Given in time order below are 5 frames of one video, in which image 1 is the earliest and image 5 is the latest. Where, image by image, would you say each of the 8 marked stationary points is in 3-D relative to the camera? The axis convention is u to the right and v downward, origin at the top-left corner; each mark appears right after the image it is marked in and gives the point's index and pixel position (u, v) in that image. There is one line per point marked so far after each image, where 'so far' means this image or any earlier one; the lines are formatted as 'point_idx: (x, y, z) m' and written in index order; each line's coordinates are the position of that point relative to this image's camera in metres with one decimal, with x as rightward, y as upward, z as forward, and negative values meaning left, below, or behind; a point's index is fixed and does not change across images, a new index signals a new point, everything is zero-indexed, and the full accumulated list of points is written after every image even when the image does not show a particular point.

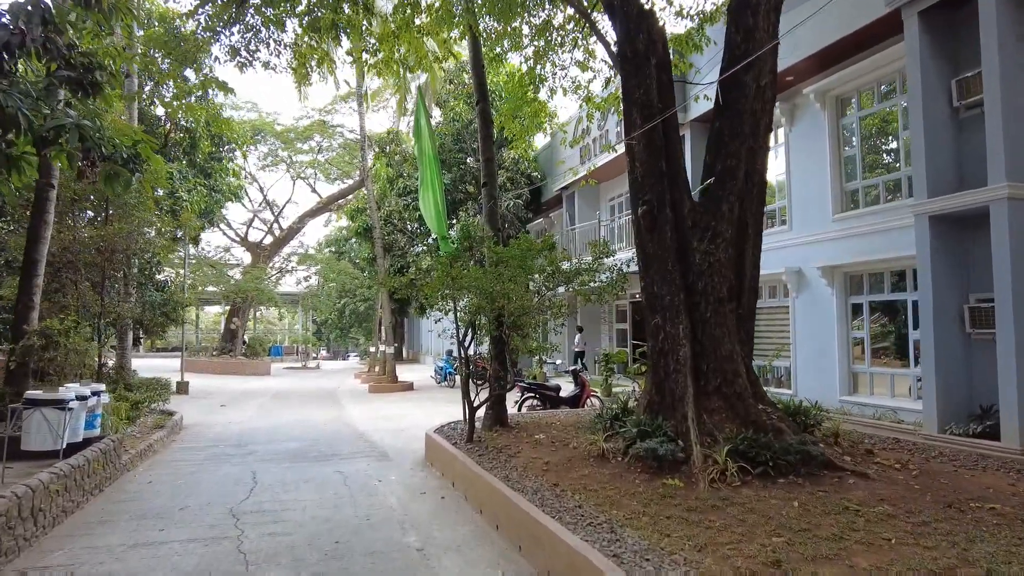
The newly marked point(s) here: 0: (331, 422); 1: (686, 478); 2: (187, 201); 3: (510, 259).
0: (-3.1, -2.3, +11.4) m
1: (+1.4, -1.5, +5.3) m
2: (-7.7, +2.1, +15.6) m
3: (0.0, +0.3, +7.2) m
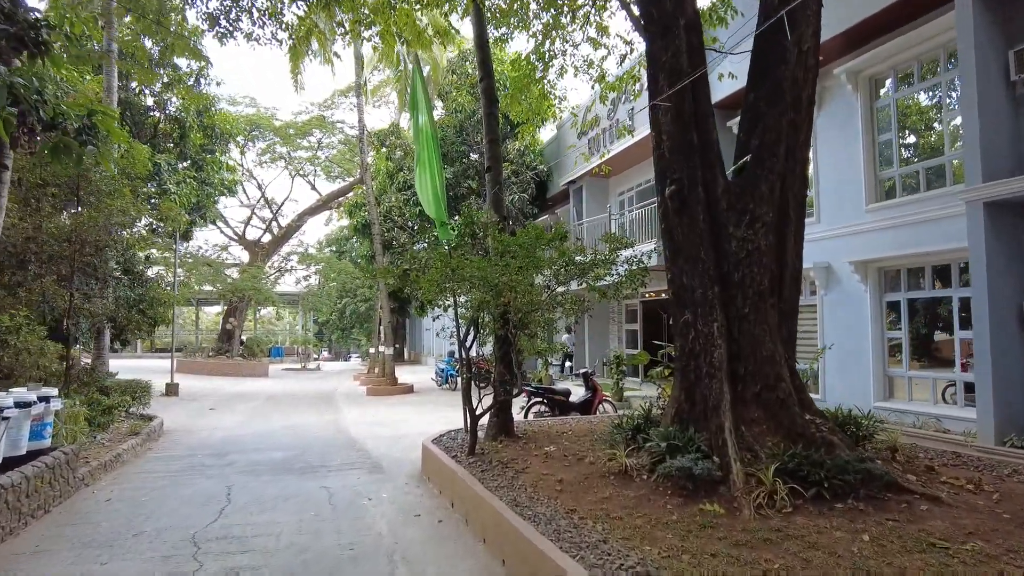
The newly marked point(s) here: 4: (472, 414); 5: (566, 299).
0: (-3.0, -2.2, +10.6) m
1: (+1.5, -1.4, +4.5) m
2: (-7.6, +2.1, +14.8) m
3: (0.0, +0.4, +6.5) m
4: (-0.4, -1.2, +6.2) m
5: (+0.6, -0.1, +6.8) m
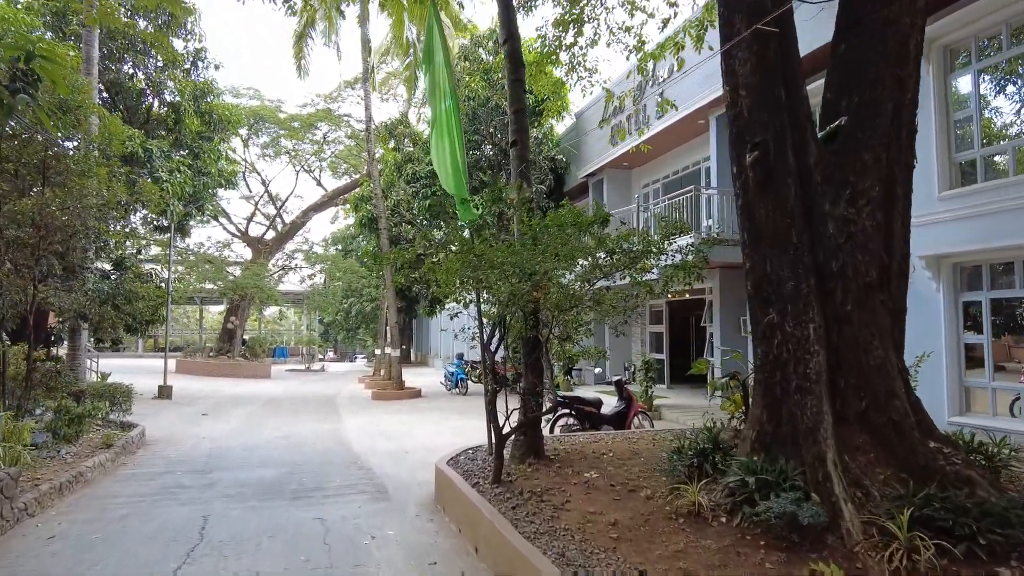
0: (-2.7, -2.2, +9.5) m
1: (+1.7, -1.4, +3.4) m
2: (-7.2, +2.2, +13.8) m
3: (+0.3, +0.4, +5.4) m
4: (-0.1, -1.1, +5.1) m
5: (+0.8, -0.1, +5.7) m
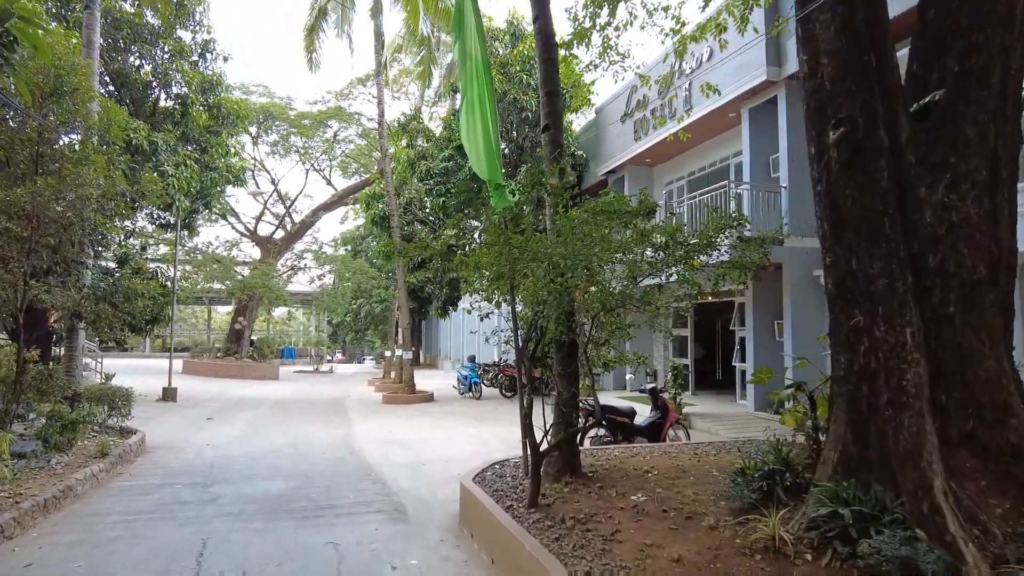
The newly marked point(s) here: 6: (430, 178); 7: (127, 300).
0: (-2.4, -2.2, +9.0) m
1: (+1.9, -1.4, +2.7) m
2: (-6.8, +2.3, +13.3) m
3: (+0.6, +0.5, +4.8) m
4: (+0.2, -1.1, +4.5) m
5: (+1.1, -0.1, +5.1) m
6: (-2.1, +2.8, +17.0) m
7: (-5.3, -0.2, +9.1) m
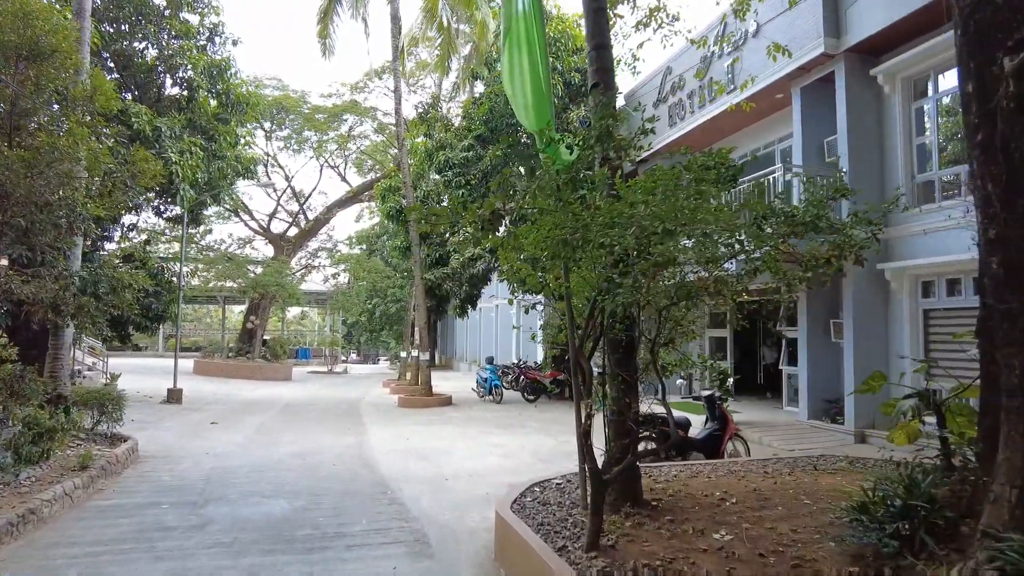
0: (-2.0, -2.1, +8.1) m
1: (+2.2, -1.3, +1.8) m
2: (-6.3, +2.3, +12.5) m
3: (+0.9, +0.5, +3.8) m
4: (+0.4, -1.0, +3.5) m
5: (+1.4, 0.0, +4.2) m
6: (-1.5, +2.9, +16.1) m
7: (-4.9, -0.1, +8.3) m
